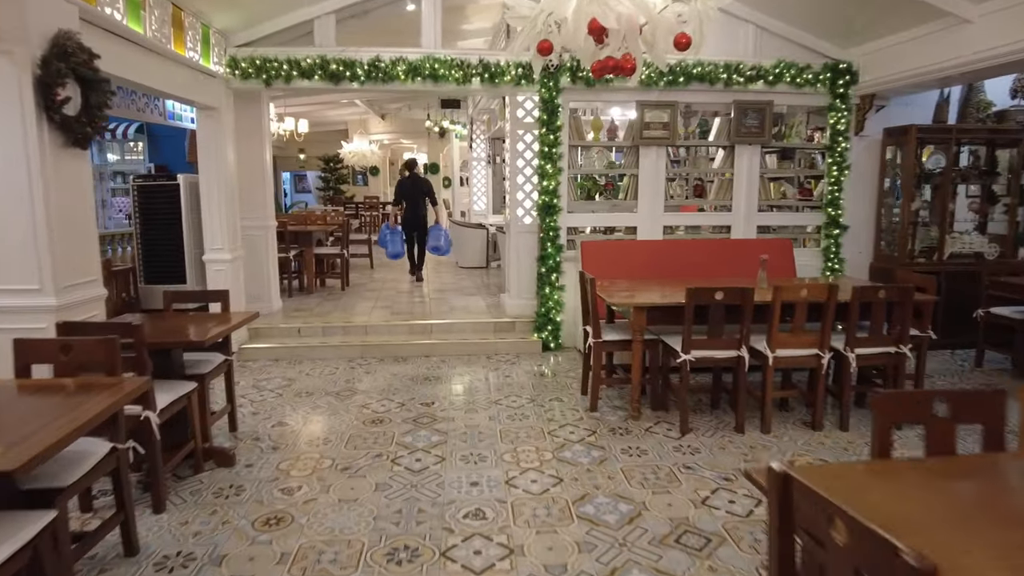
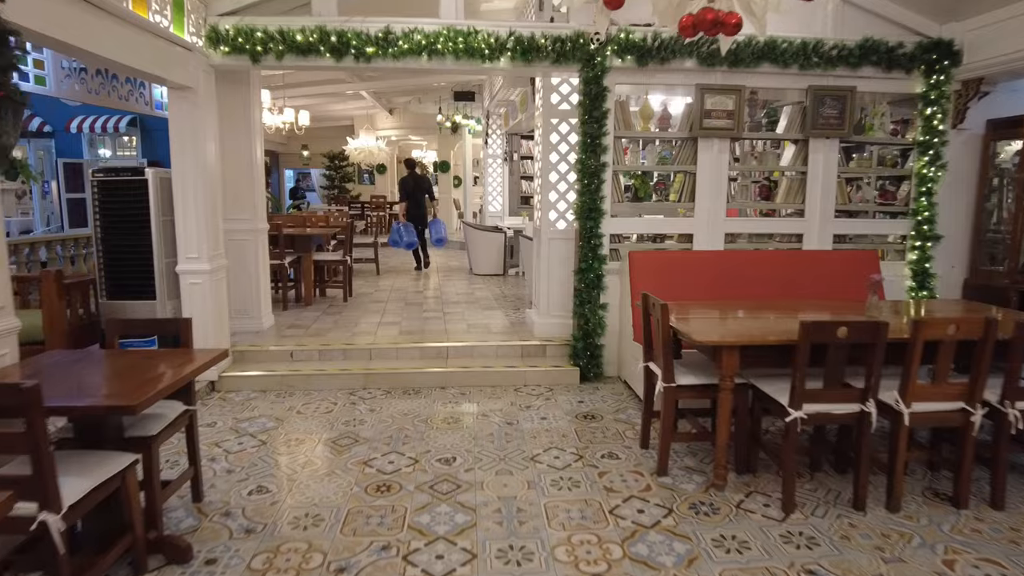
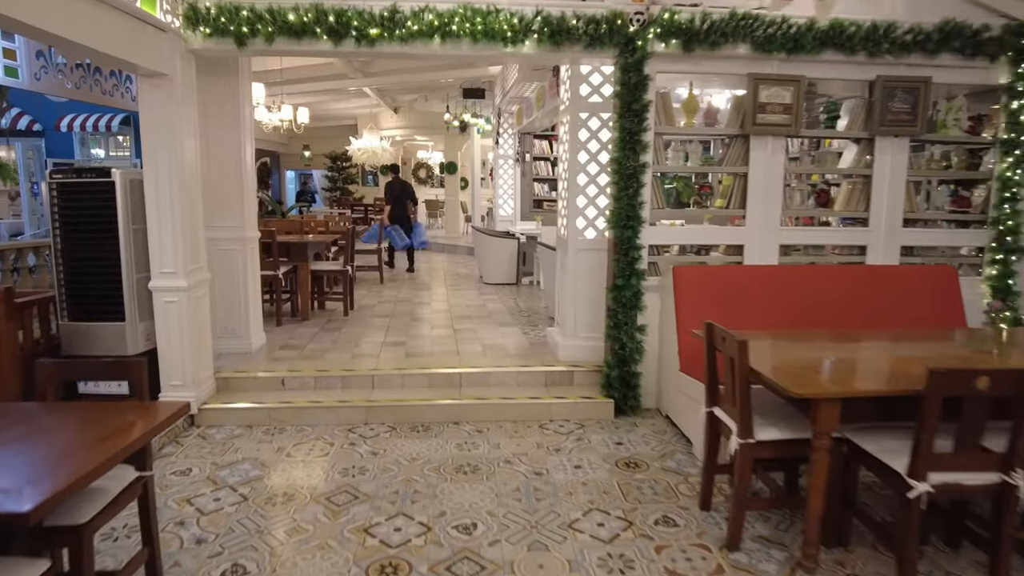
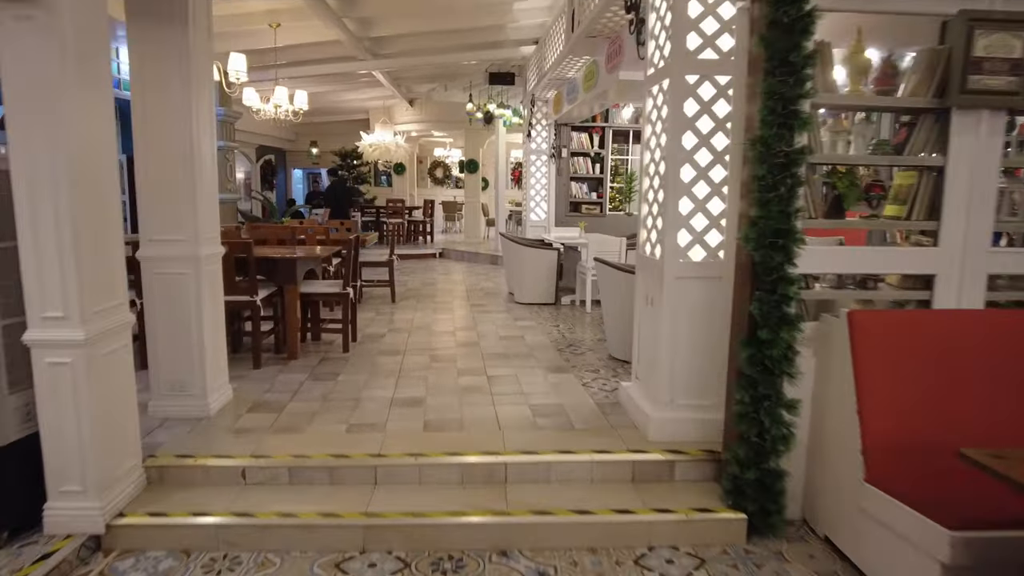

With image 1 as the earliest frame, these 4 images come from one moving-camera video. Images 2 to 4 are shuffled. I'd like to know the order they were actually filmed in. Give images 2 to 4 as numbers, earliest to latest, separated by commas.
2, 3, 4
